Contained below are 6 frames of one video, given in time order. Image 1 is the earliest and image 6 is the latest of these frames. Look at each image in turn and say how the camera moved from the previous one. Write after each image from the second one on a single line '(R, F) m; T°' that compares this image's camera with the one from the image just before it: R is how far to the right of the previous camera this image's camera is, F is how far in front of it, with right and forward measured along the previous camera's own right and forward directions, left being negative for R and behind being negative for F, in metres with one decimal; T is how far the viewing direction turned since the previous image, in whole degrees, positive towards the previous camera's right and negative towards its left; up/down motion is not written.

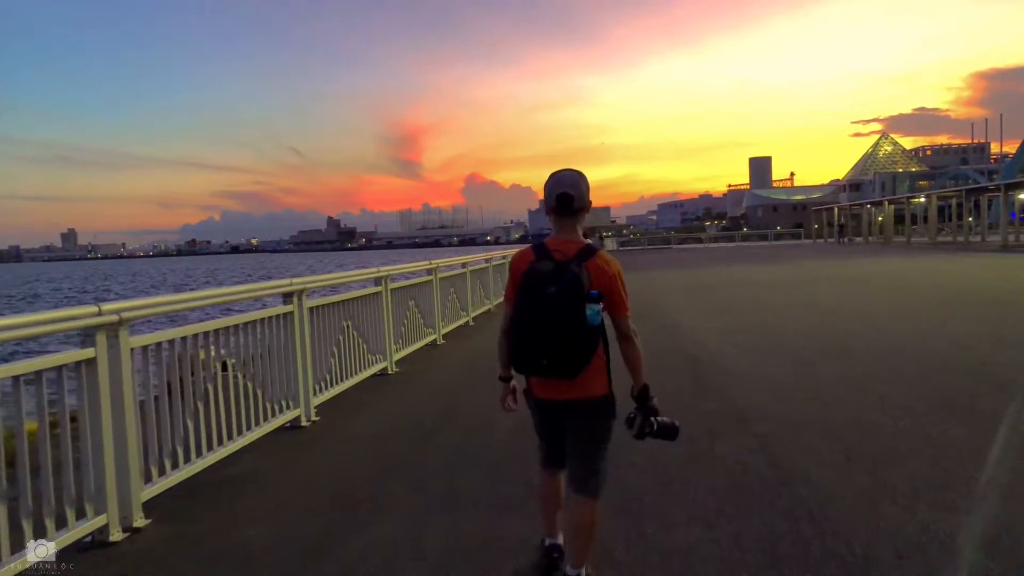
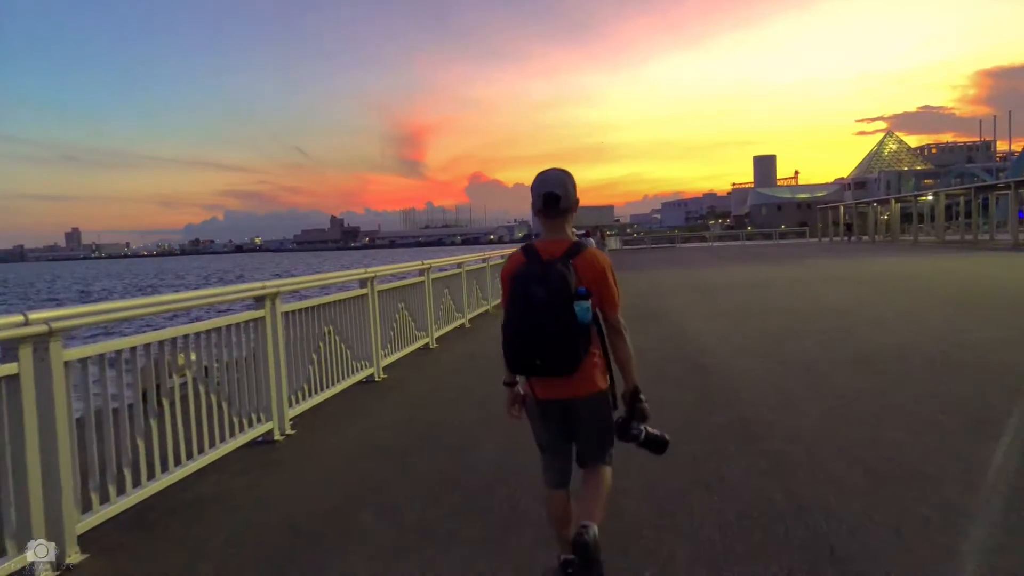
(-0.2, -0.3) m; 0°
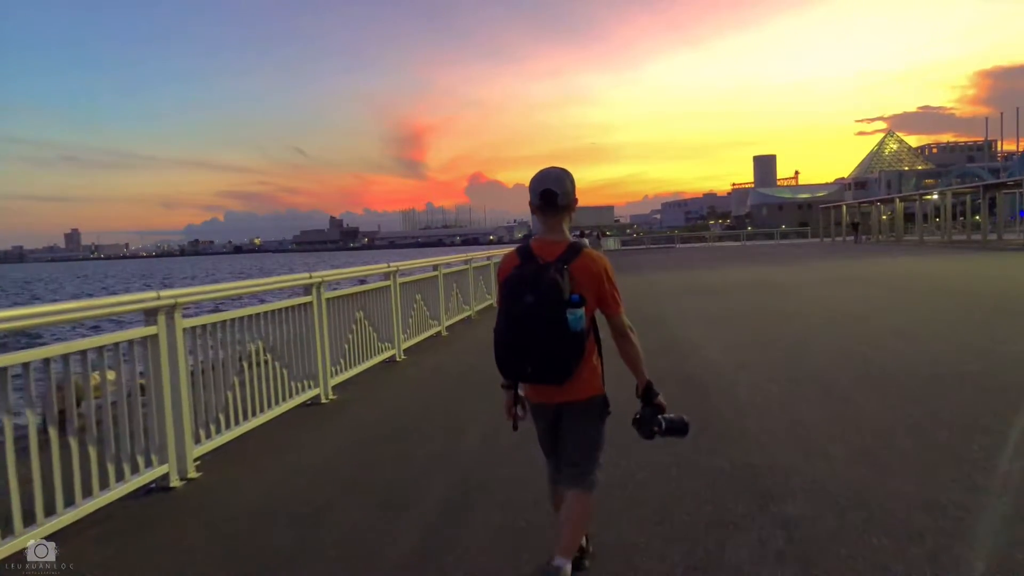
(+0.3, +1.1) m; 0°
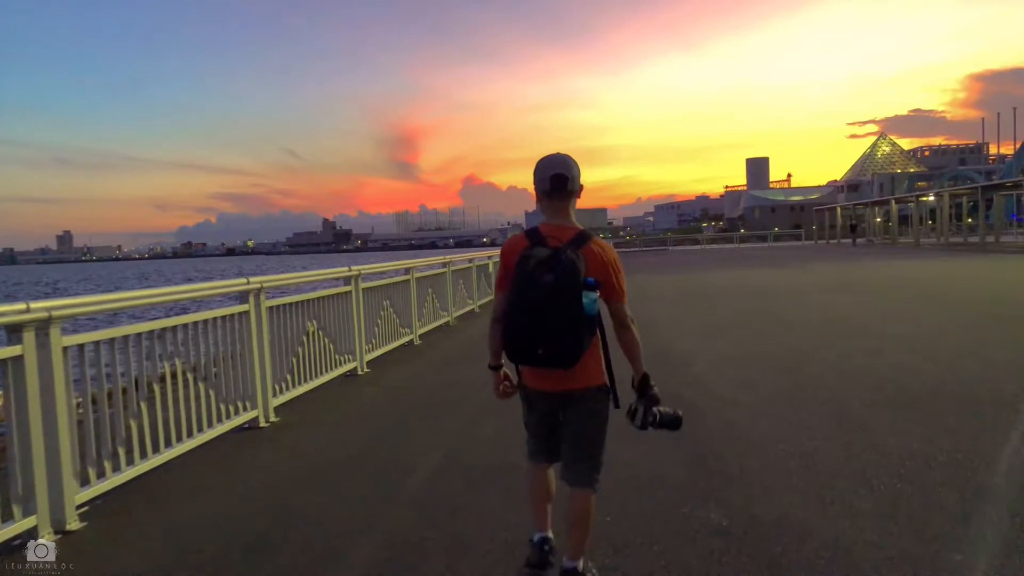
(+0.2, +0.8) m; 0°
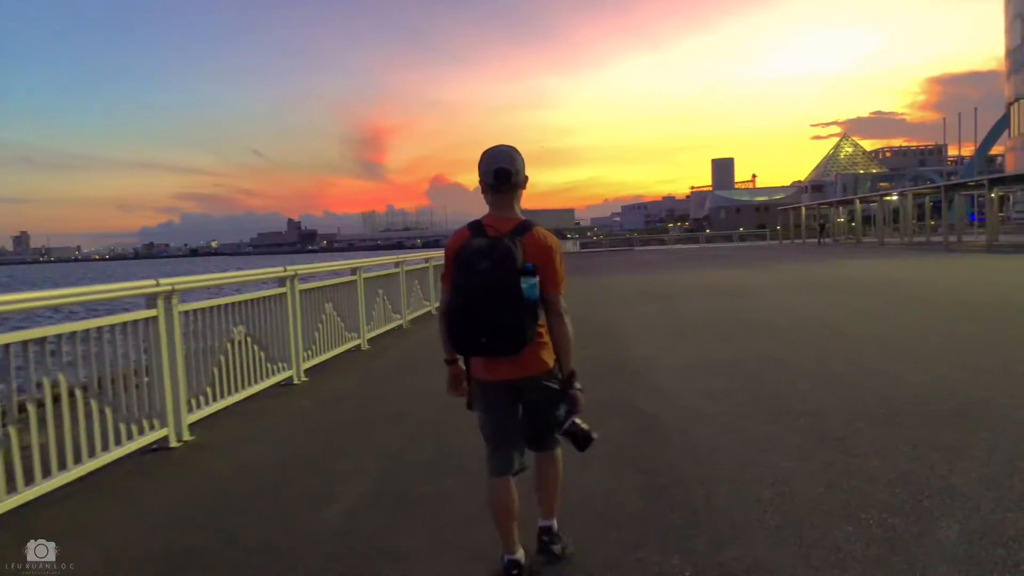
(+0.2, +0.6) m; +2°
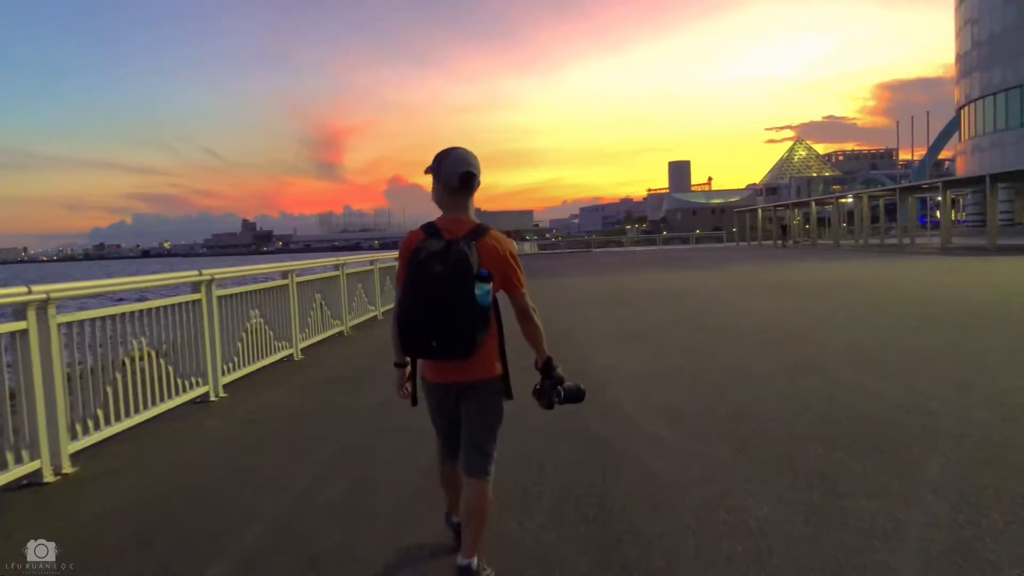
(+0.1, +0.7) m; +3°
